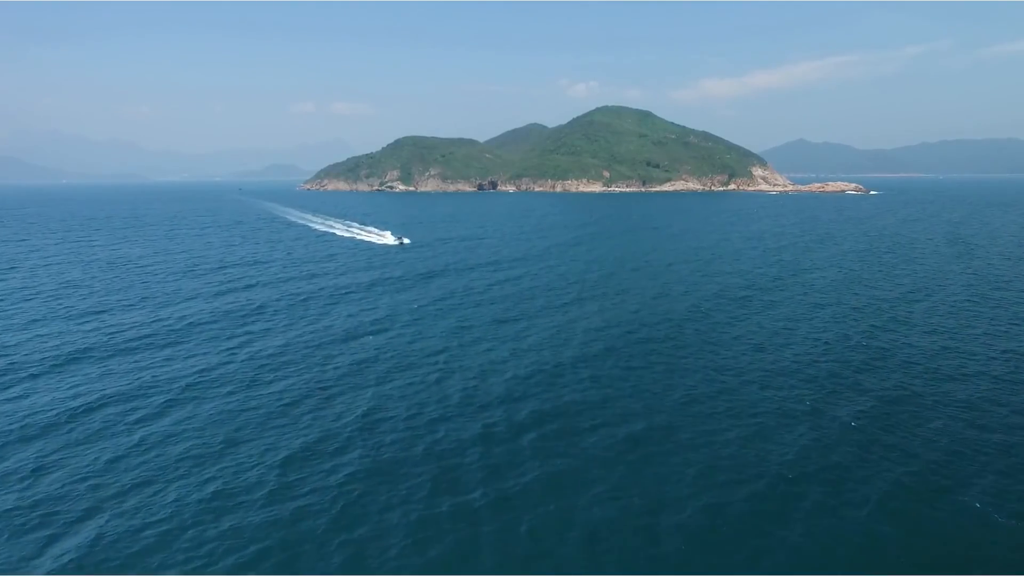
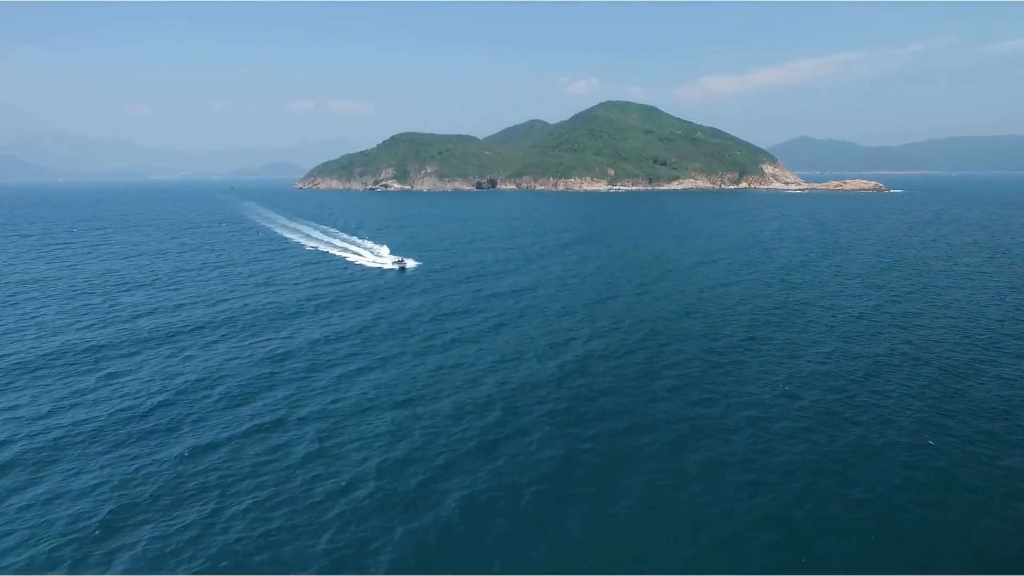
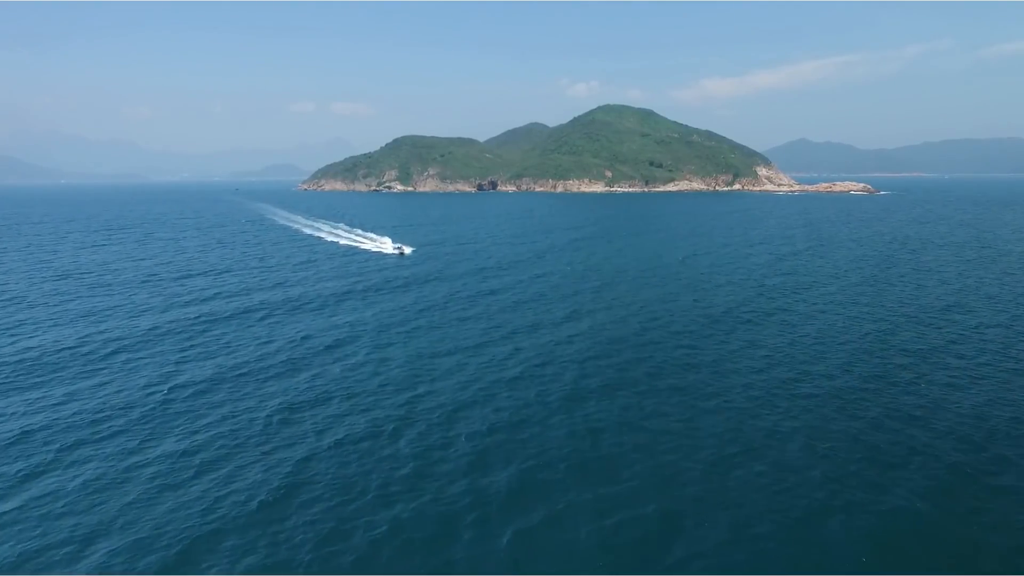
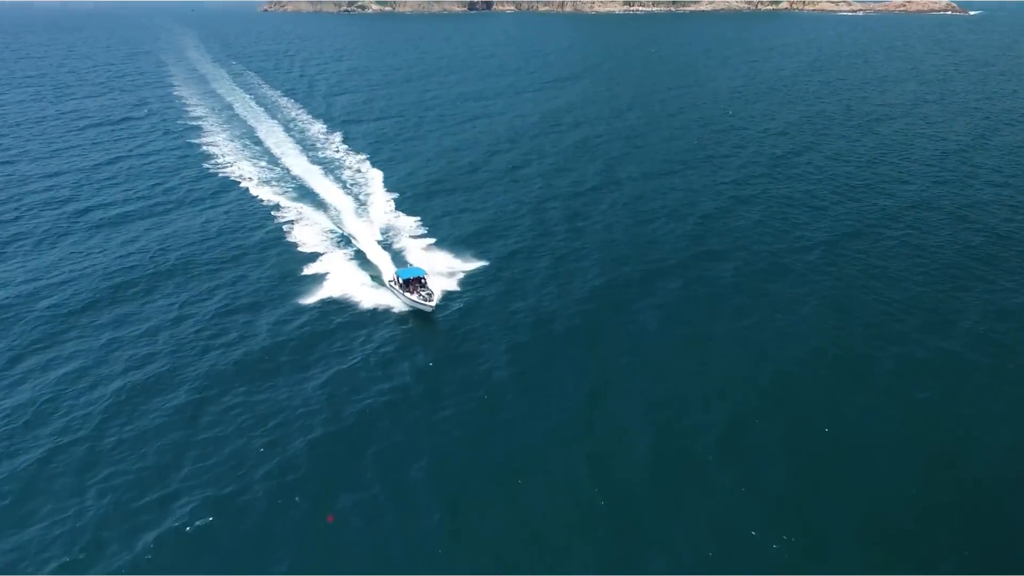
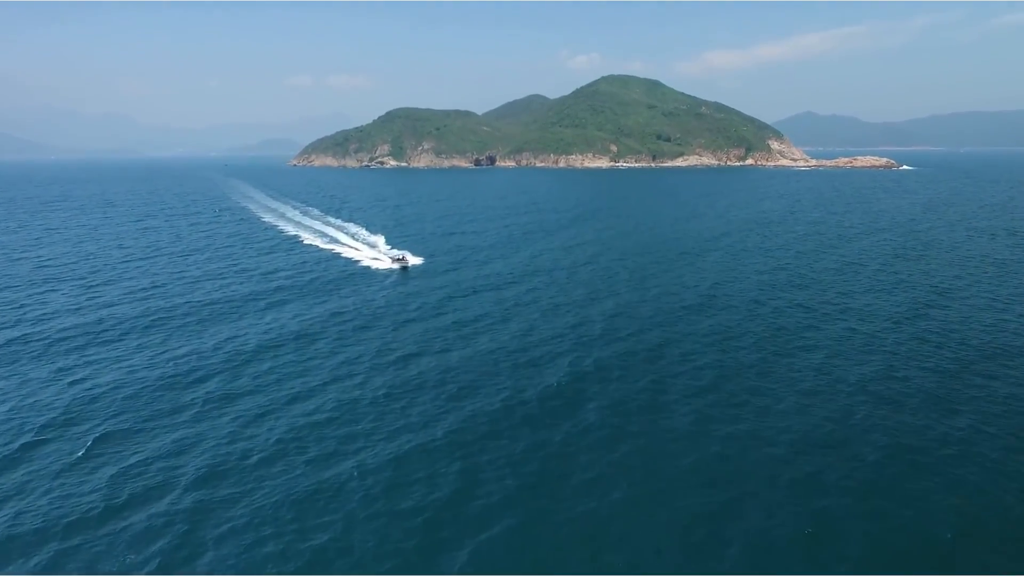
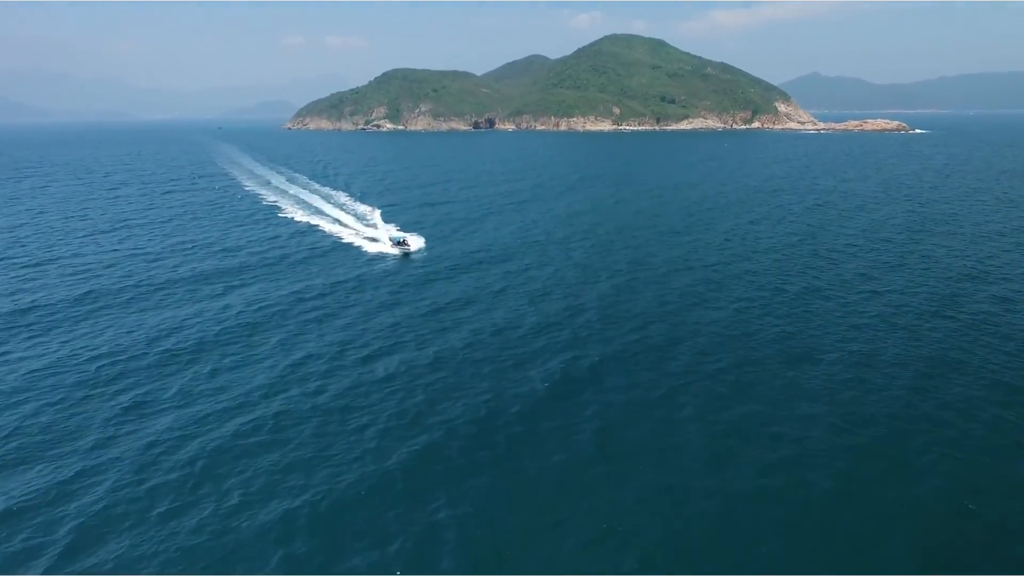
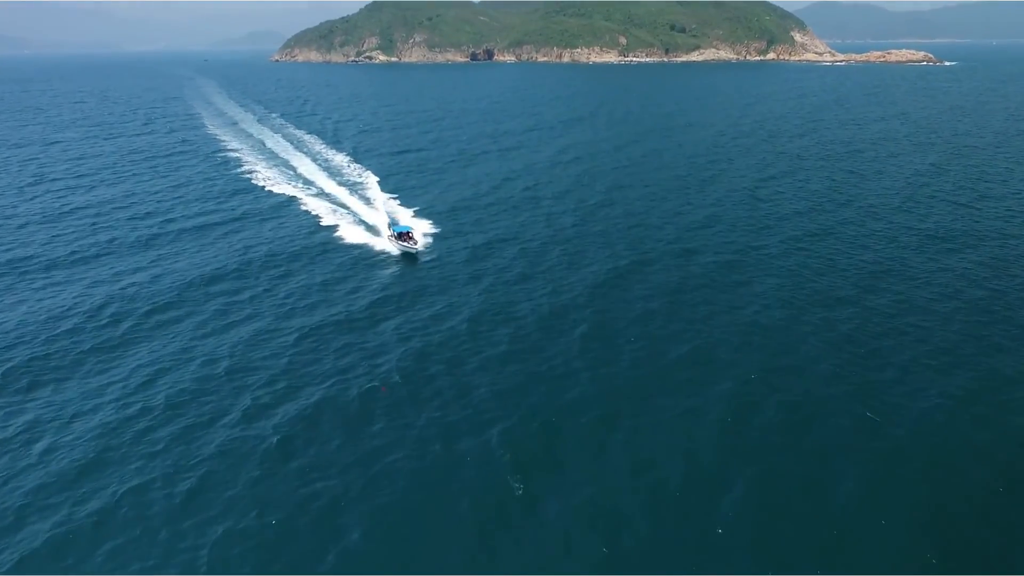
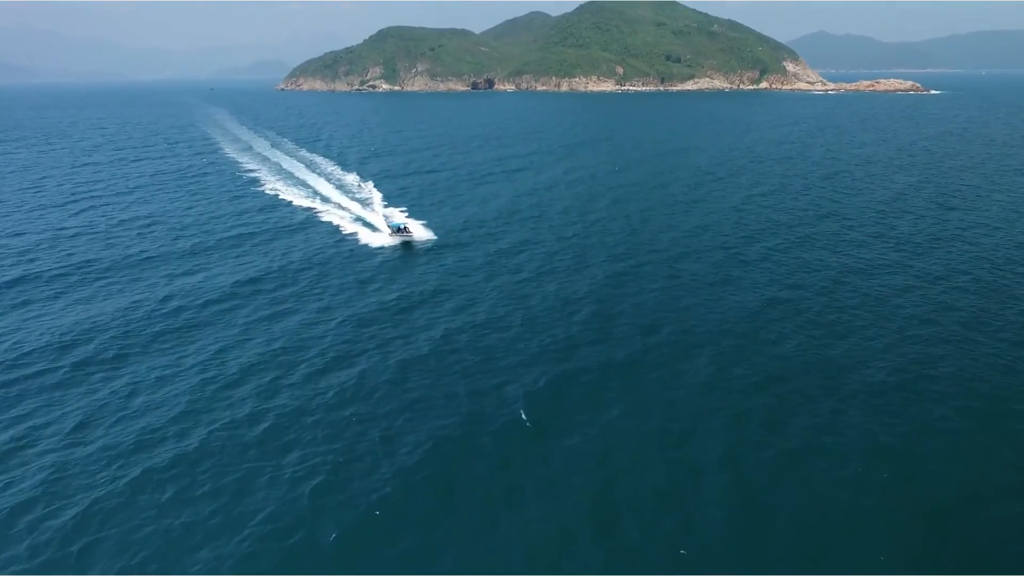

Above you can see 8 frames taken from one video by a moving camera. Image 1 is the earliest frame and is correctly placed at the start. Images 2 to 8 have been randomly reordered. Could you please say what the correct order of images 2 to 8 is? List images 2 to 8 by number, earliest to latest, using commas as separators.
3, 2, 5, 6, 8, 7, 4
